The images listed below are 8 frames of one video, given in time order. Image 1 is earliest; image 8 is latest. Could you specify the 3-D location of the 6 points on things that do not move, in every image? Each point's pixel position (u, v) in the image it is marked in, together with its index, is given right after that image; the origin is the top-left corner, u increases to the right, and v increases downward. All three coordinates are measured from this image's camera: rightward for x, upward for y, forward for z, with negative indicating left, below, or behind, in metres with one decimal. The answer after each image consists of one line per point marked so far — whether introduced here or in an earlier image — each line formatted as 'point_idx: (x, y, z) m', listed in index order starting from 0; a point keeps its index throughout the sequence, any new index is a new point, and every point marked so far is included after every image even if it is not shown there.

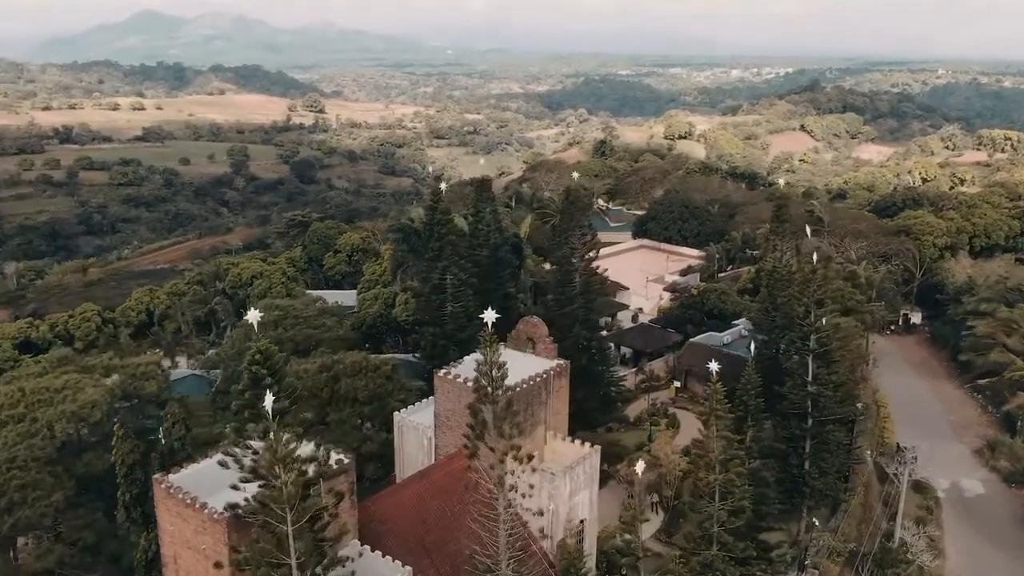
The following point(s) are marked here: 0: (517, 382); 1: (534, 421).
0: (0.0, -2.1, +19.1) m
1: (+0.4, -2.8, +19.8) m
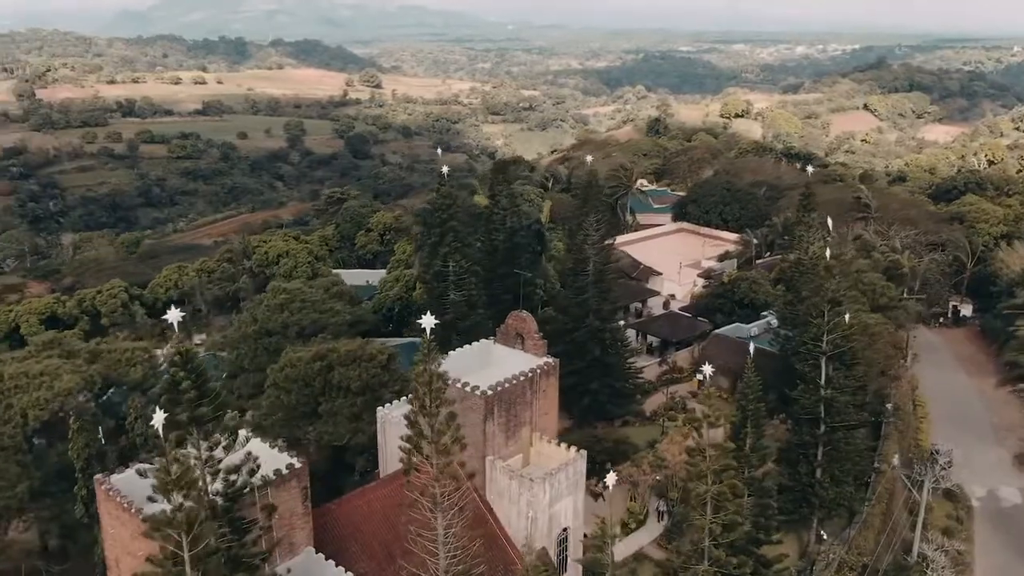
0: (-0.4, -2.0, +18.0) m
1: (+0.1, -2.7, +18.7) m
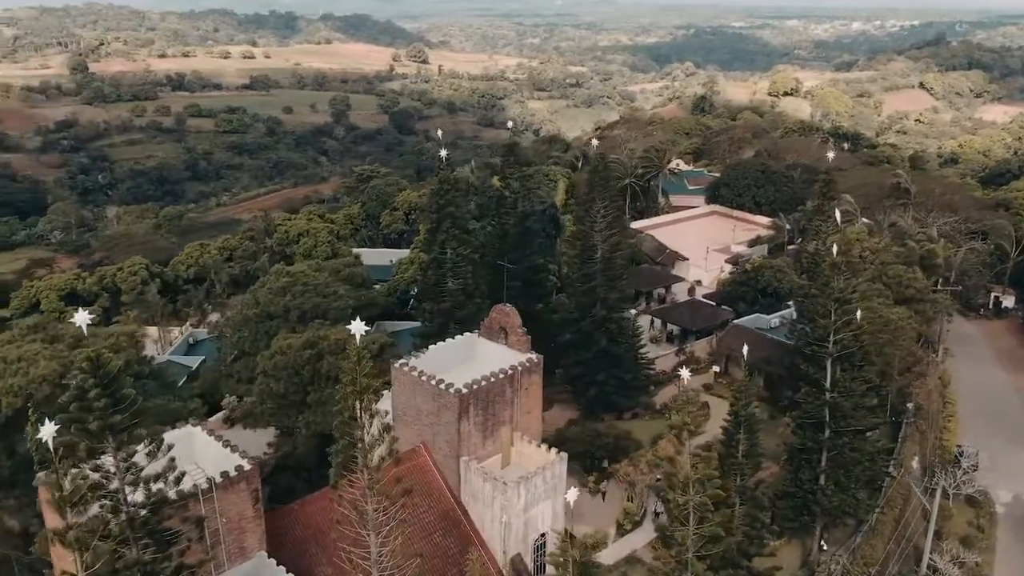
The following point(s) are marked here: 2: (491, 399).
0: (-0.8, -1.8, +17.2) m
1: (-0.4, -2.6, +17.9) m
2: (-0.4, -2.1, +17.7) m
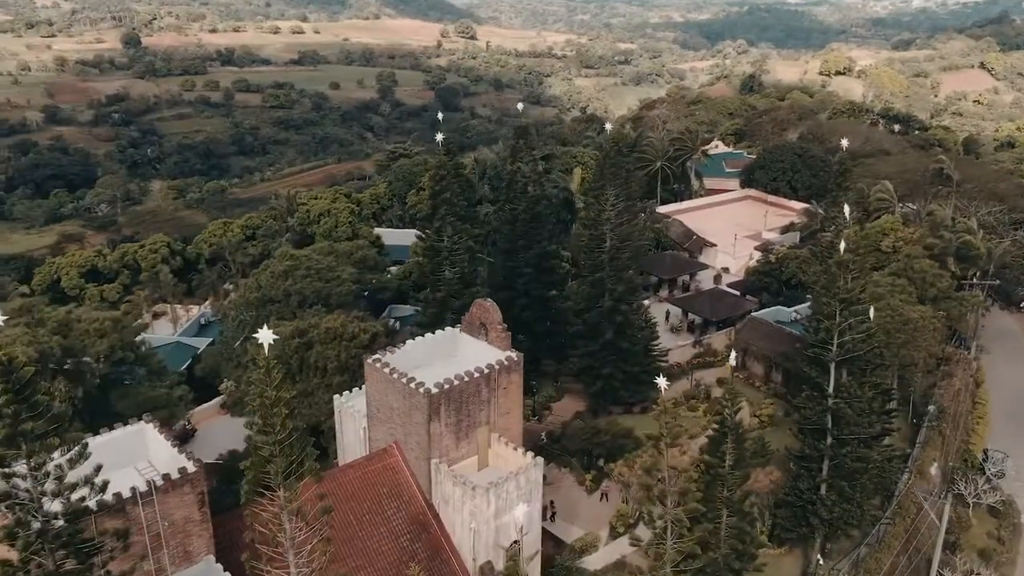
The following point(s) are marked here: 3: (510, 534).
0: (-1.3, -1.8, +16.5) m
1: (-0.8, -2.5, +17.1) m
2: (-0.9, -2.0, +16.9) m
3: (0.0, -4.4, +16.6) m
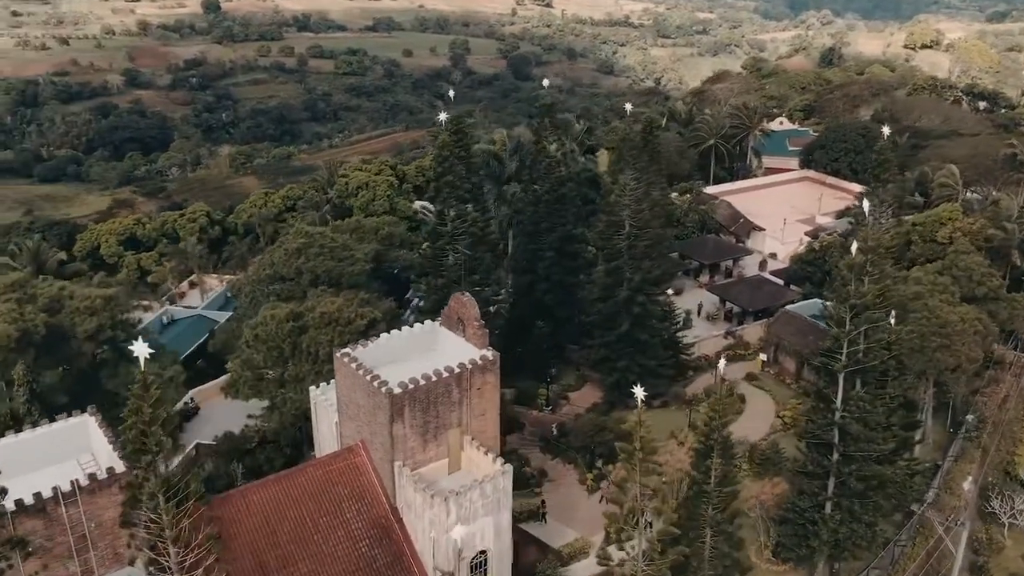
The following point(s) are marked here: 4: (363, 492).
0: (-1.8, -1.7, +15.5) m
1: (-1.3, -2.4, +16.2) m
2: (-1.4, -1.9, +16.0) m
3: (-0.6, -4.4, +15.7) m
4: (-2.6, -3.6, +16.2) m
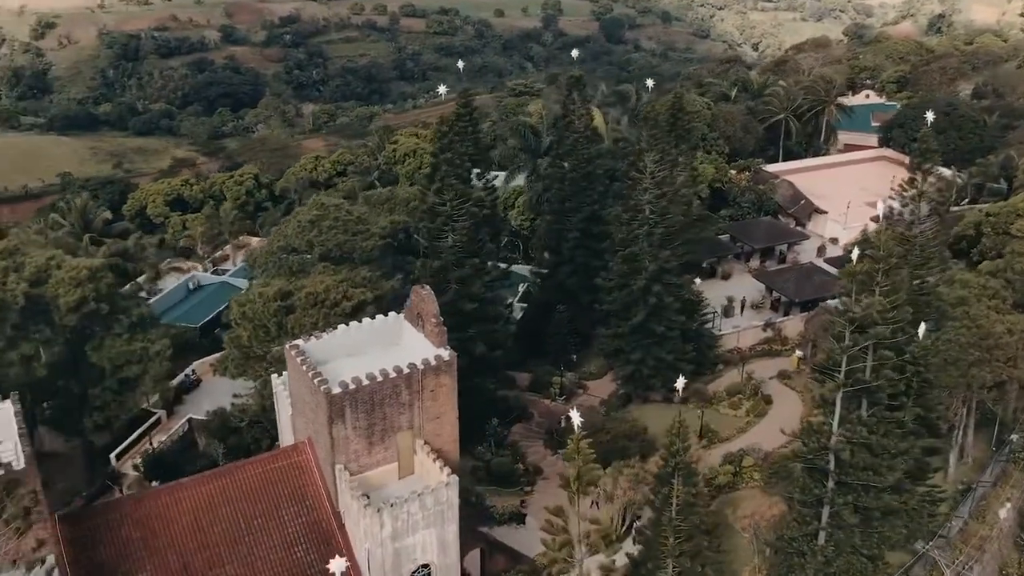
0: (-2.7, -1.5, +14.5) m
1: (-2.1, -2.3, +15.1) m
2: (-2.2, -1.8, +14.9) m
3: (-1.6, -4.3, +14.7) m
4: (-3.4, -3.4, +15.3) m
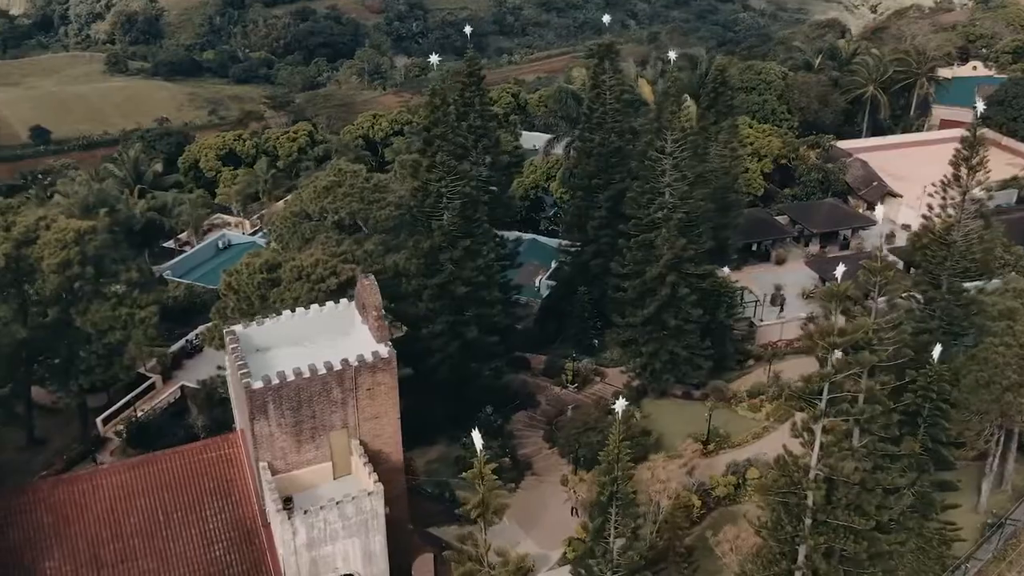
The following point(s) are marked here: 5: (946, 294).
0: (-3.6, -1.4, +13.5) m
1: (-3.0, -2.1, +14.1) m
2: (-3.1, -1.7, +13.9) m
3: (-2.6, -4.2, +13.7) m
4: (-4.4, -3.2, +14.5) m
5: (+8.7, -0.1, +18.5) m
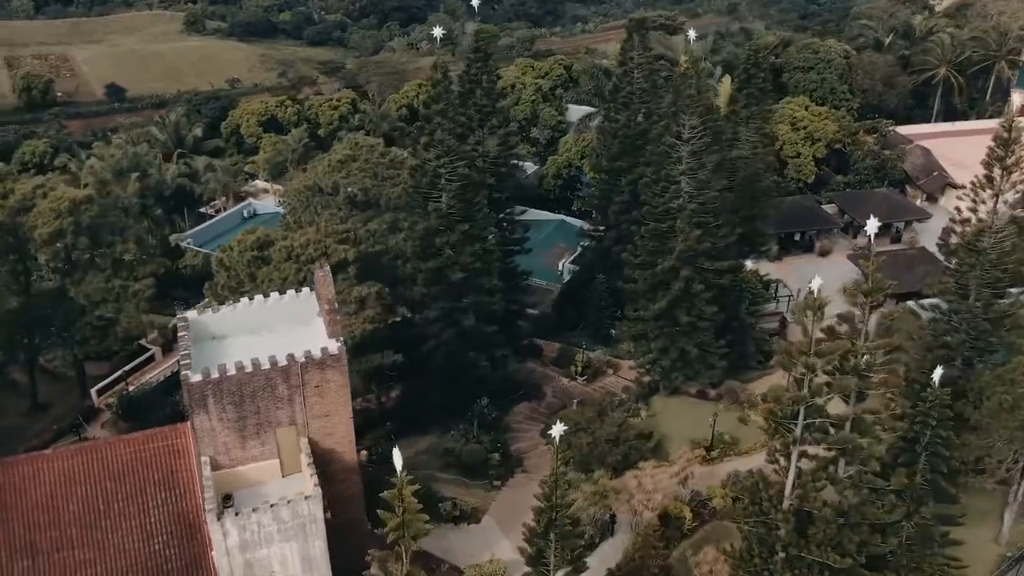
0: (-4.3, -1.2, +12.9) m
1: (-3.7, -1.9, +13.5) m
2: (-3.8, -1.5, +13.2) m
3: (-3.4, -4.0, +13.1) m
4: (-5.1, -2.9, +14.0) m
5: (+8.4, -0.3, +16.9) m
